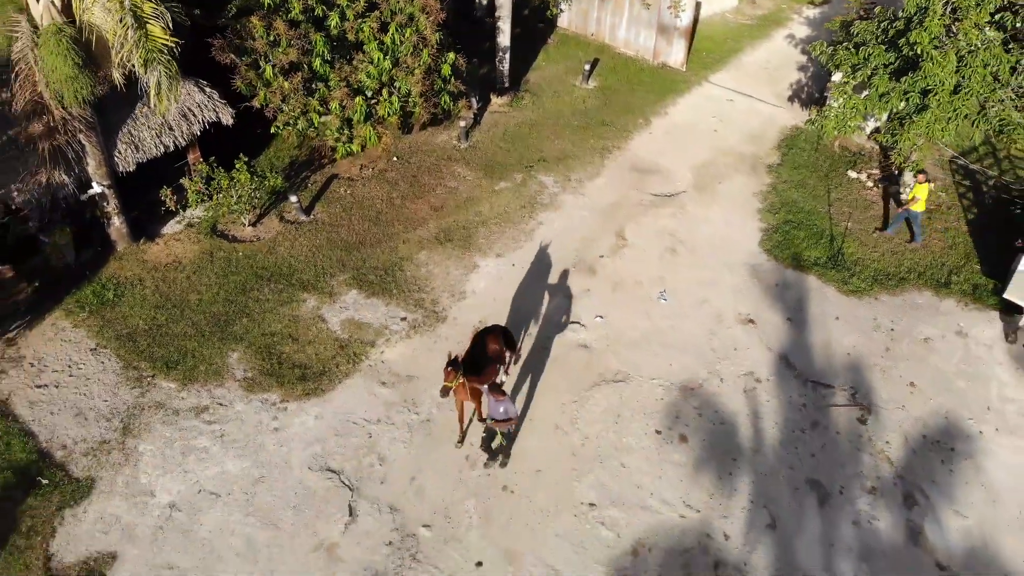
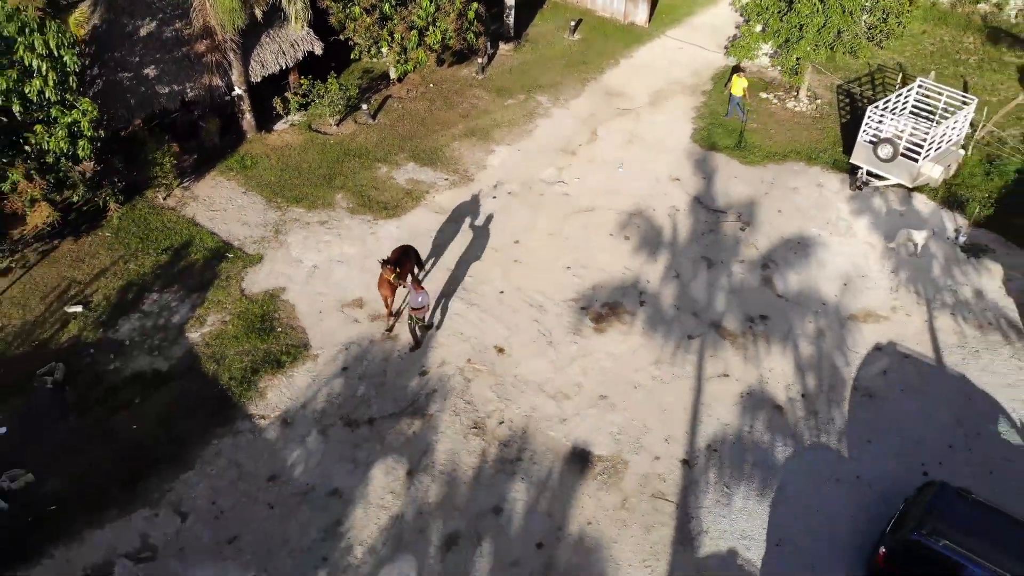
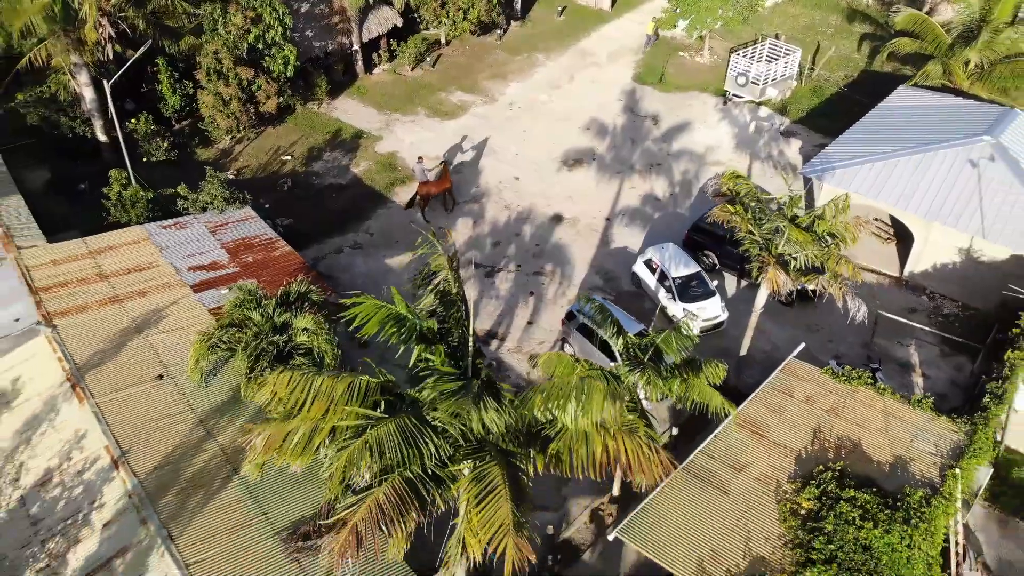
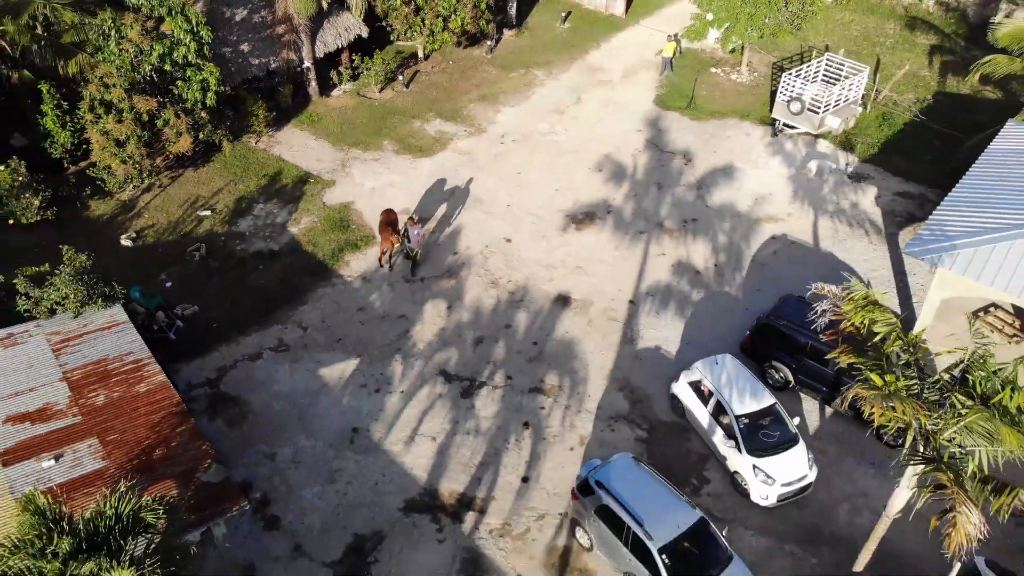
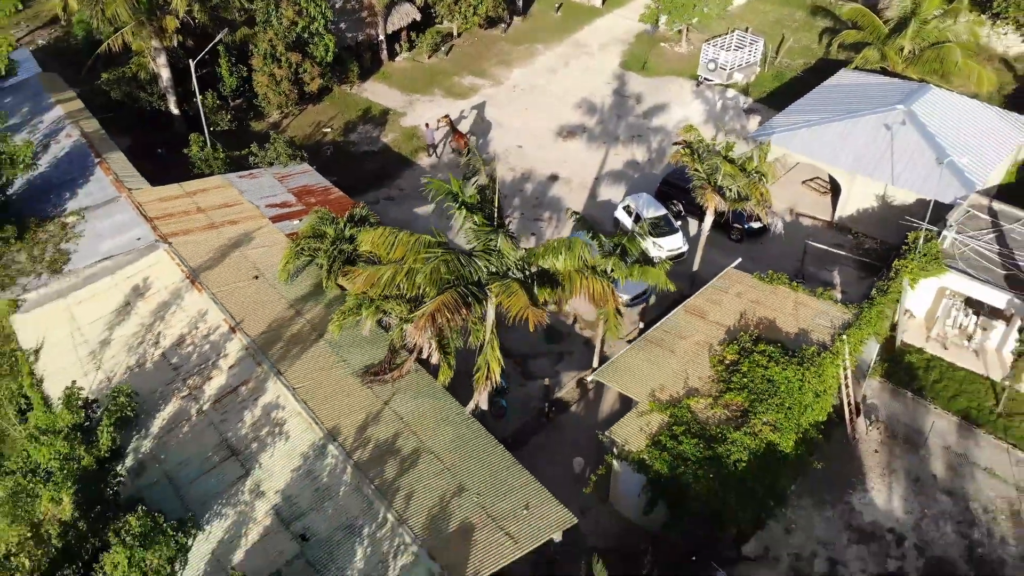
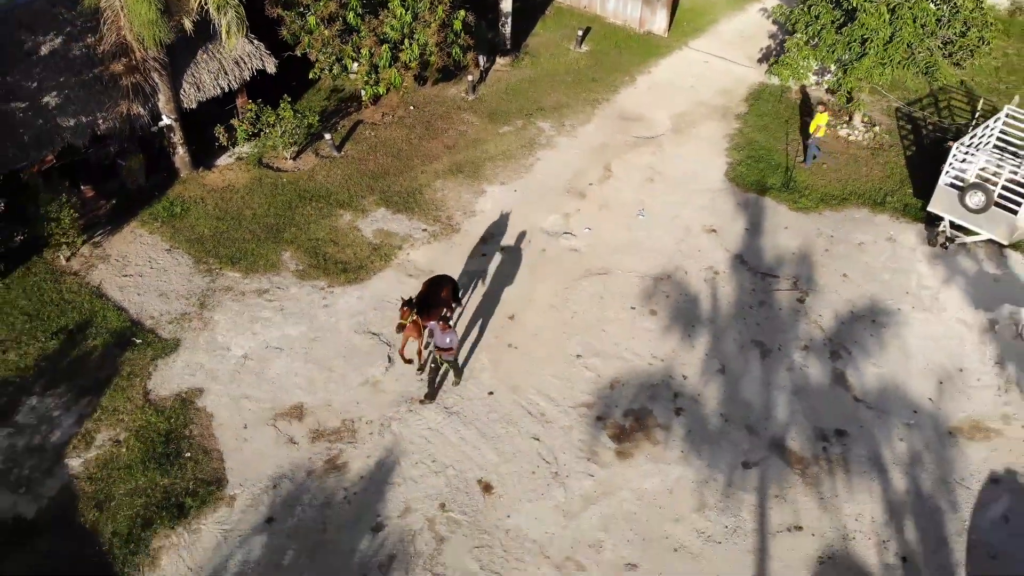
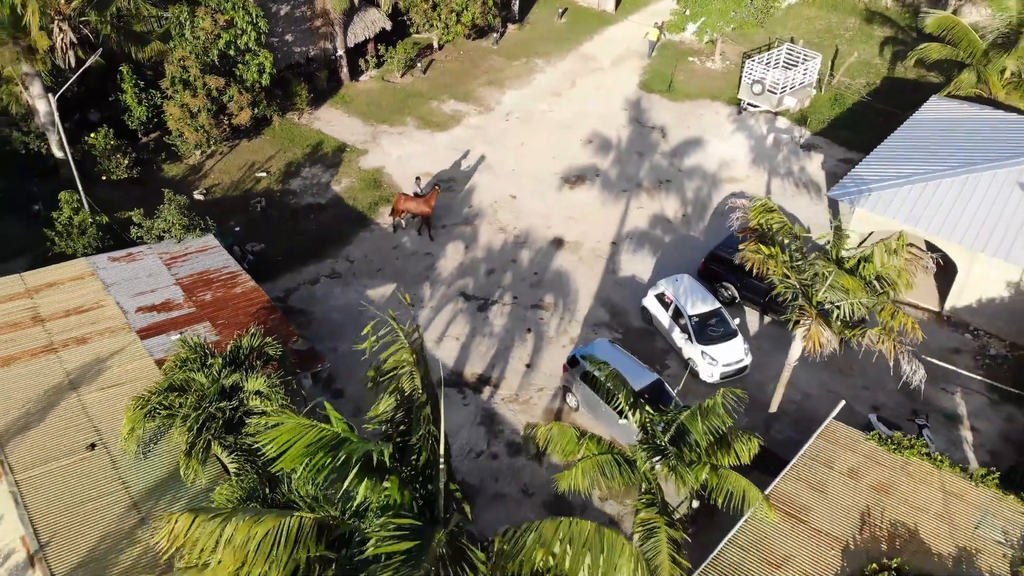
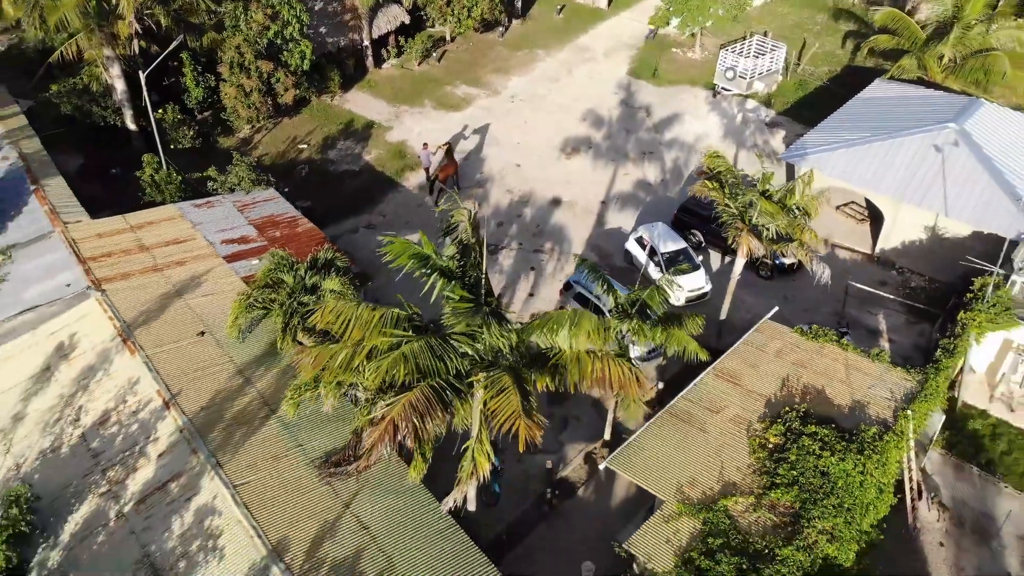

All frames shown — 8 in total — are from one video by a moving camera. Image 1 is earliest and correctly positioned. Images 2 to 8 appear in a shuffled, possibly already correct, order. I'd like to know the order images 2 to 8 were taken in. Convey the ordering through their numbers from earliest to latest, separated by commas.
6, 2, 4, 7, 3, 8, 5
